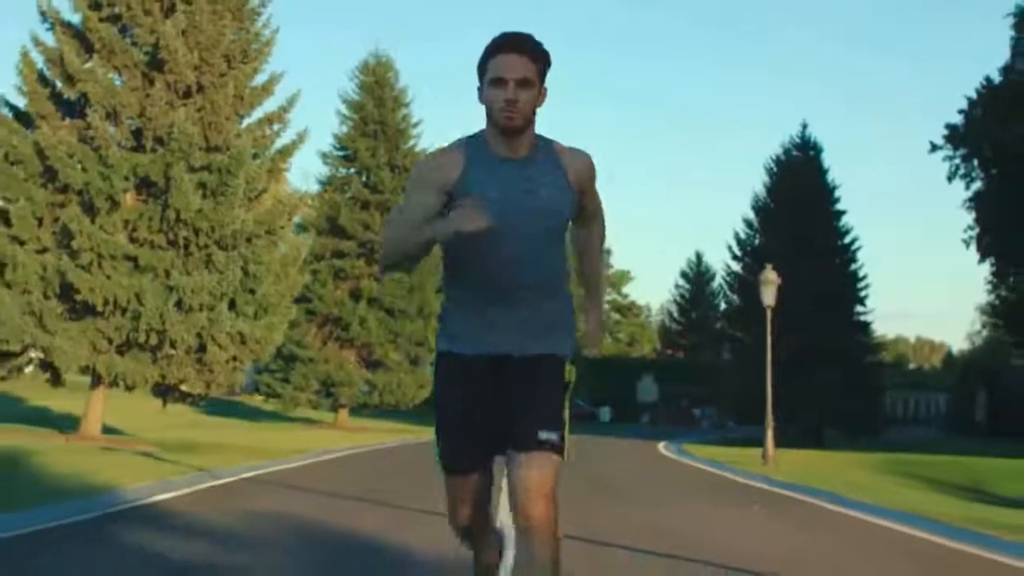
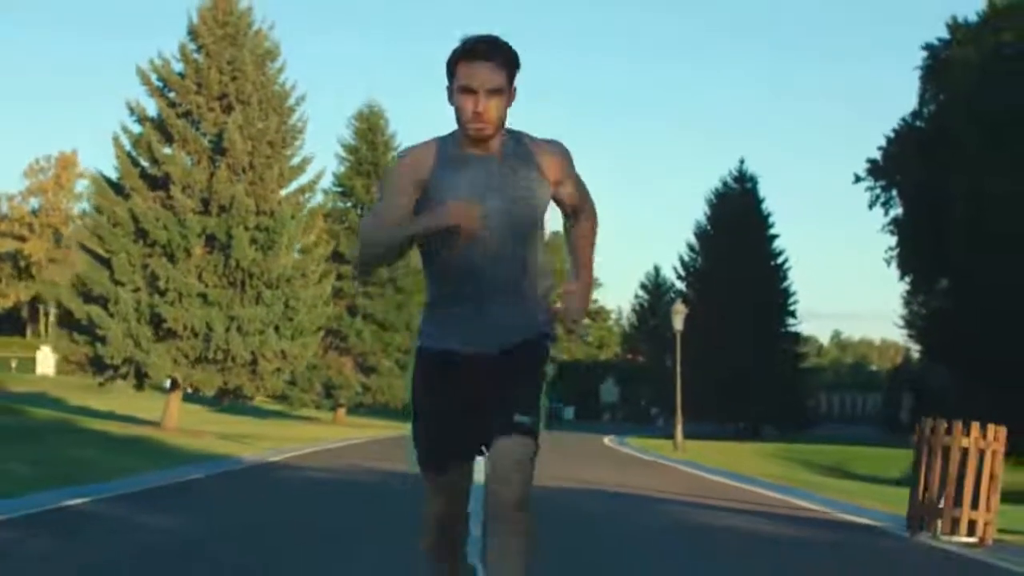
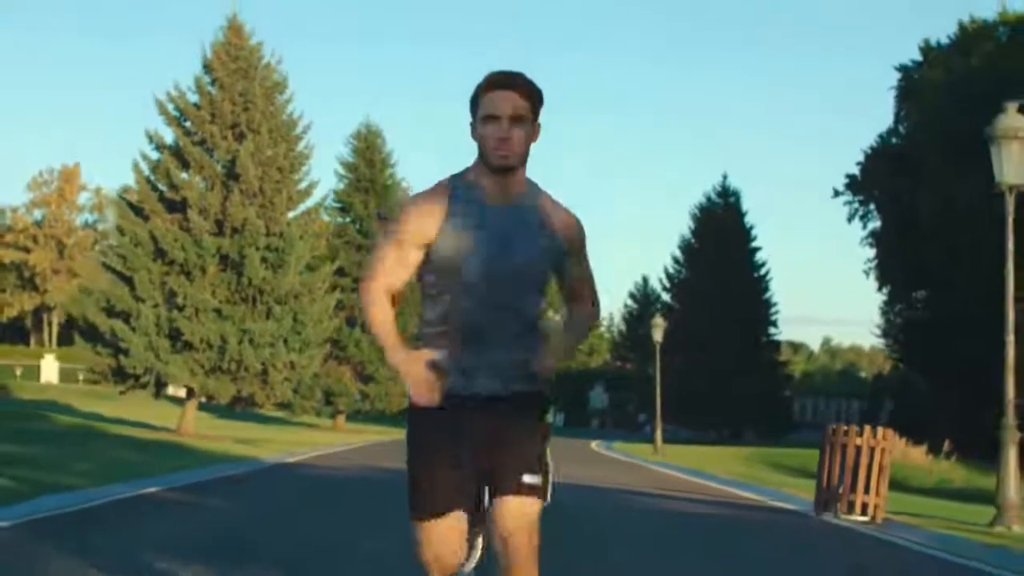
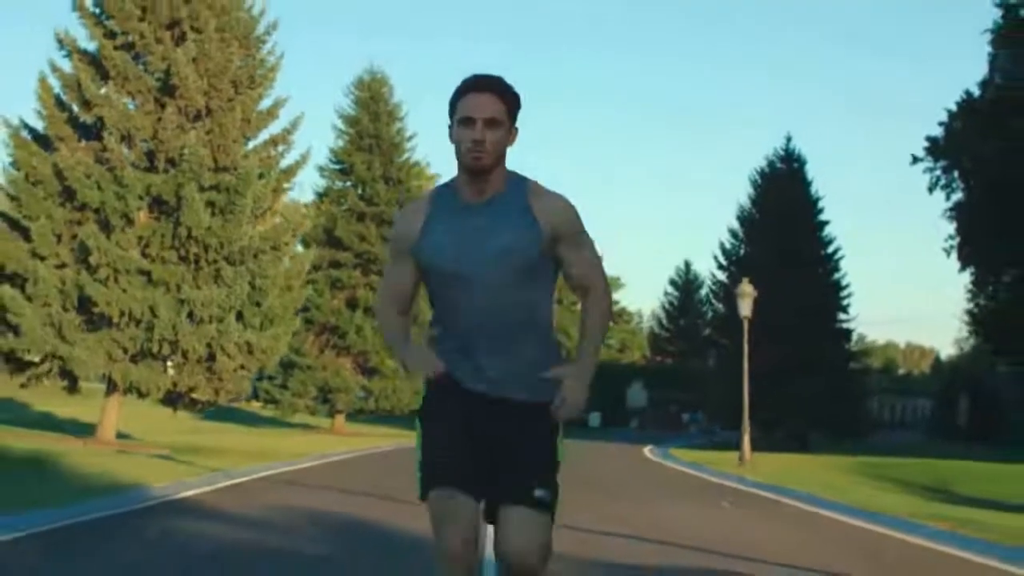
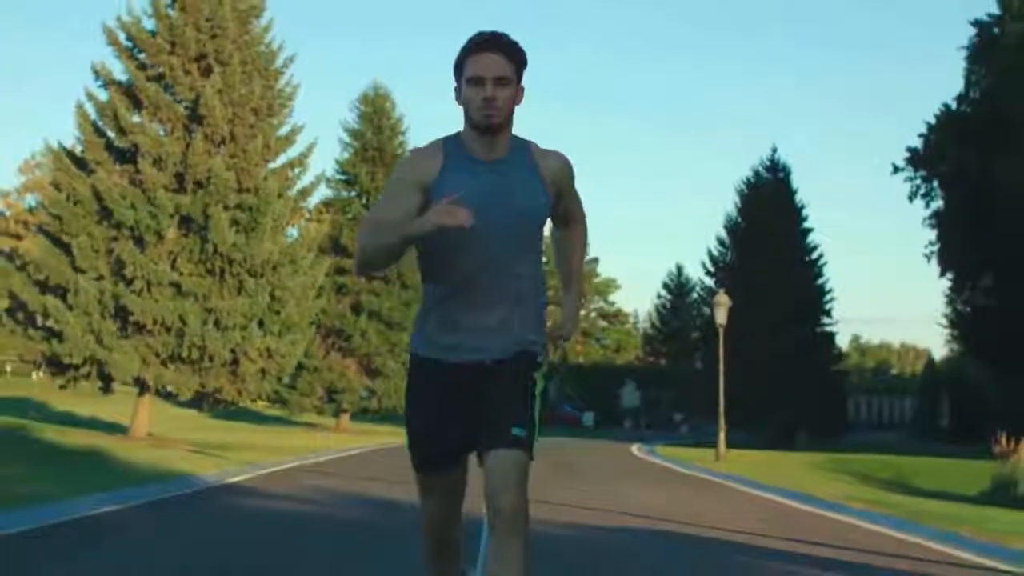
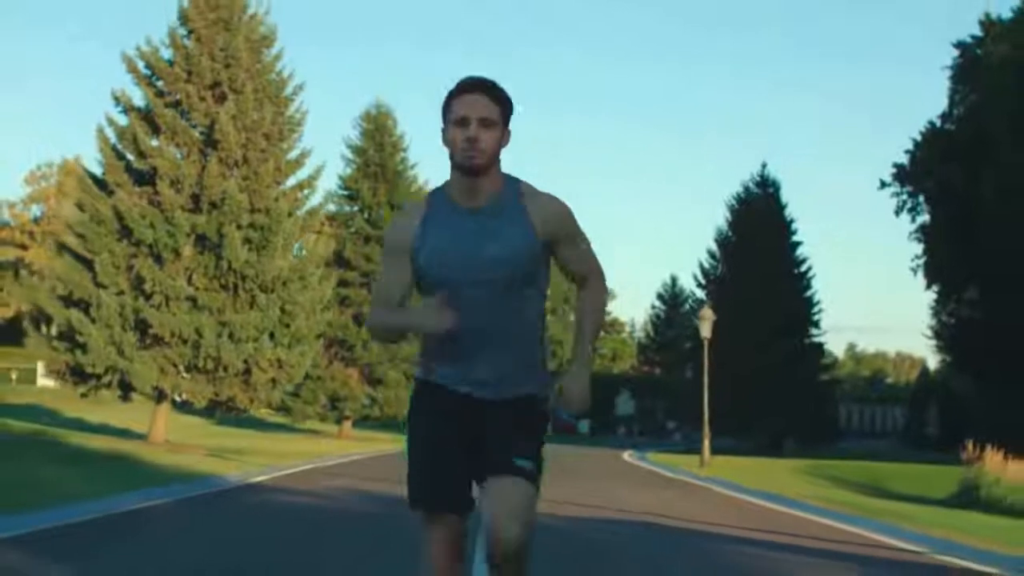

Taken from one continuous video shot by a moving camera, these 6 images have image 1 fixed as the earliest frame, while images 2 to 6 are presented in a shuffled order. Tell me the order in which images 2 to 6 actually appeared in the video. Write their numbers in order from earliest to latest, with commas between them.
4, 5, 6, 2, 3
